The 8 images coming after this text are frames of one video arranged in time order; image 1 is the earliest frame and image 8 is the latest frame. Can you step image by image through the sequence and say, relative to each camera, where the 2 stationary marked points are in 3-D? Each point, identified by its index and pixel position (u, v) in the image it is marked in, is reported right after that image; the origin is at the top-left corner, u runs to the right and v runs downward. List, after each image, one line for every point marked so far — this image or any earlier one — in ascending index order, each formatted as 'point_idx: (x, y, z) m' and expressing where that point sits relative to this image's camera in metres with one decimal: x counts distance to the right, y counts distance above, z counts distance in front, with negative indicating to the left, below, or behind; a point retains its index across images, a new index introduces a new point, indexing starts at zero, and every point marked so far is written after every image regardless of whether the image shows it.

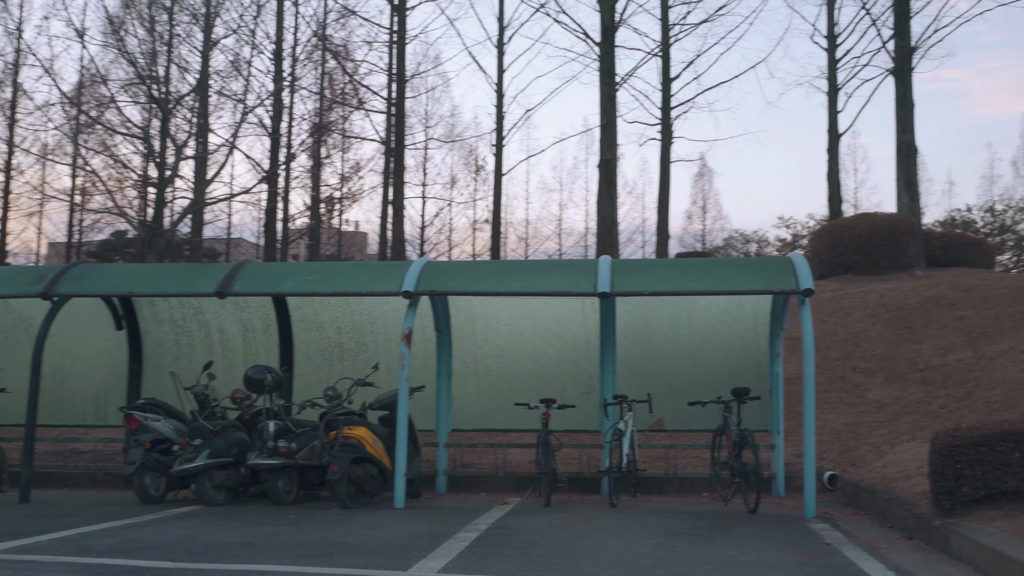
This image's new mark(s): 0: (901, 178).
0: (+7.0, +2.0, +18.7) m
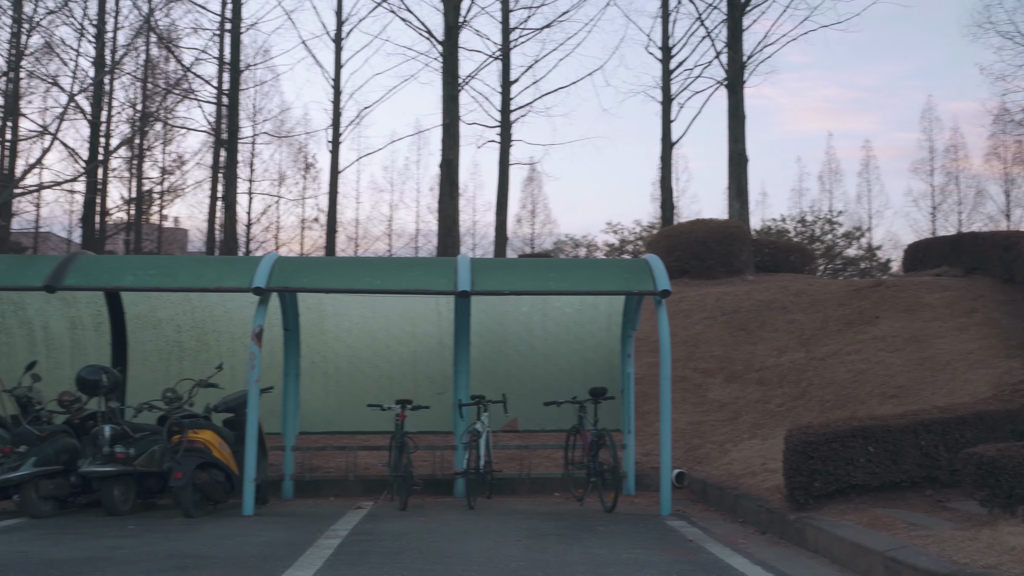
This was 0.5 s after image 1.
0: (+4.1, +1.9, +19.4) m
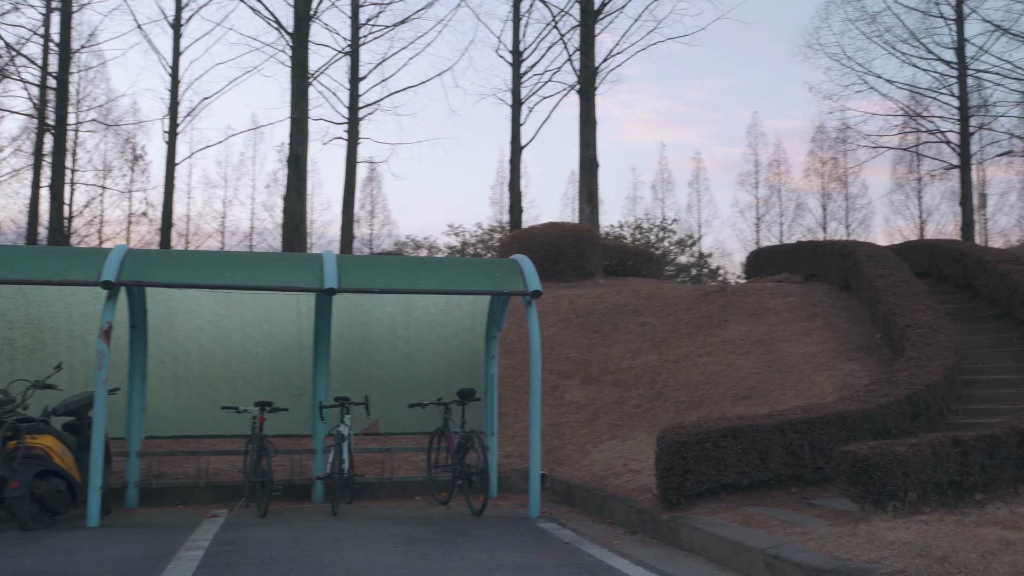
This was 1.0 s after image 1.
0: (+1.4, +1.8, +19.6) m
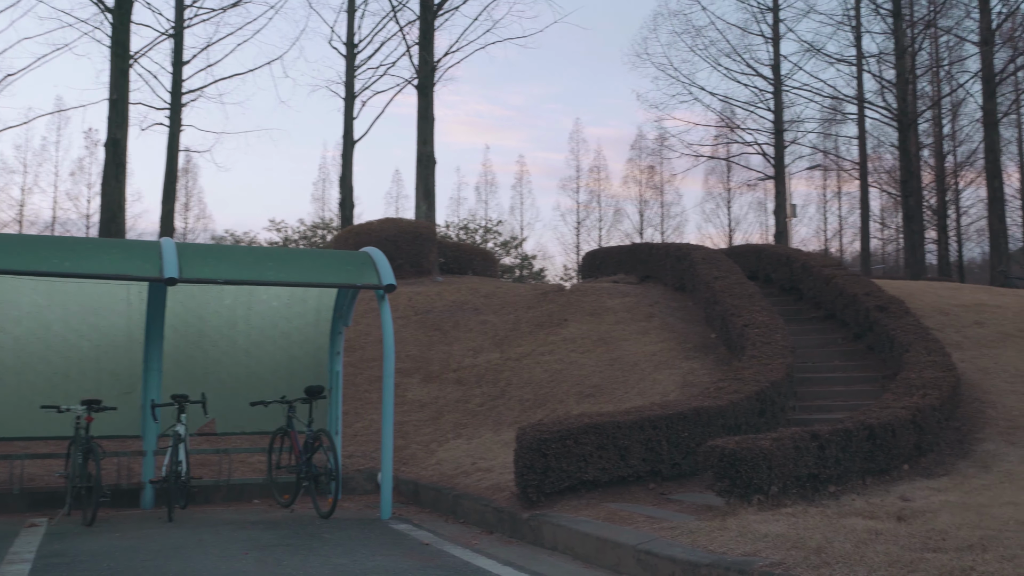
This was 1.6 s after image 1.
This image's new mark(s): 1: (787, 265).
0: (-1.7, +1.9, +19.4) m
1: (+3.8, +0.3, +14.3) m
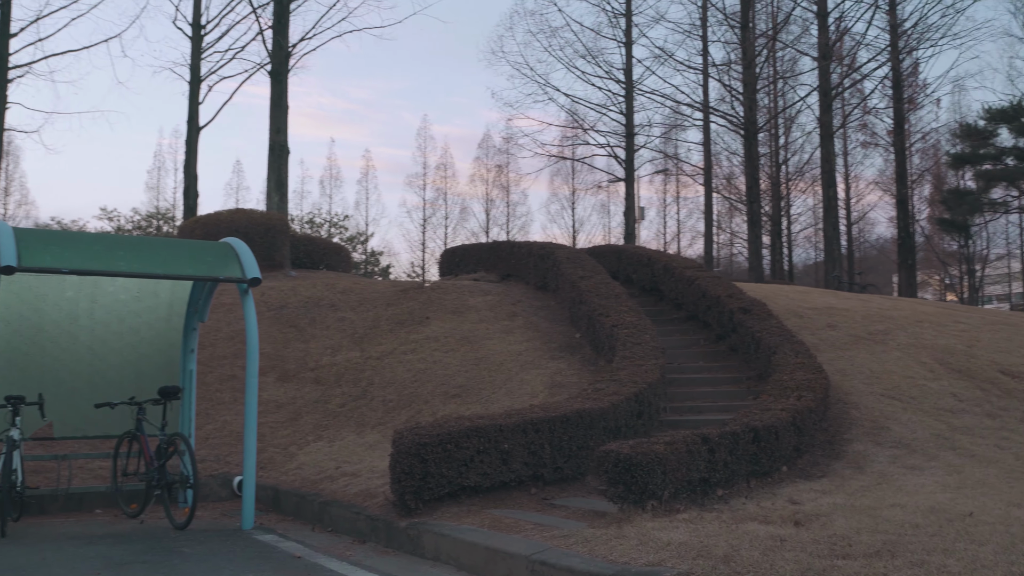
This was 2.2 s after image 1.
0: (-4.3, +2.0, +18.6) m
1: (+1.9, +0.3, +14.4) m
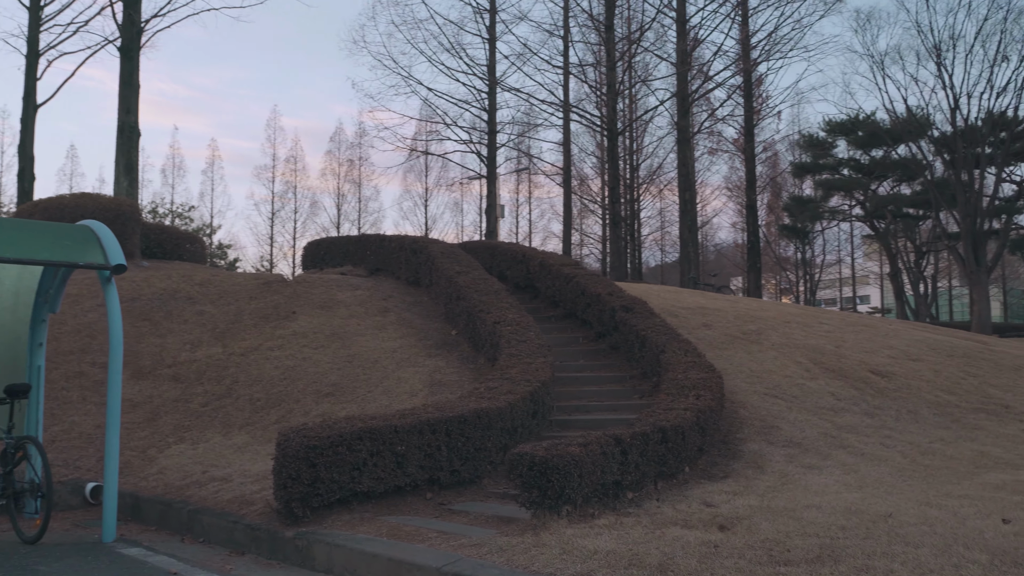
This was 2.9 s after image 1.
0: (-6.6, +2.1, +17.4) m
1: (+0.2, +0.3, +14.2) m
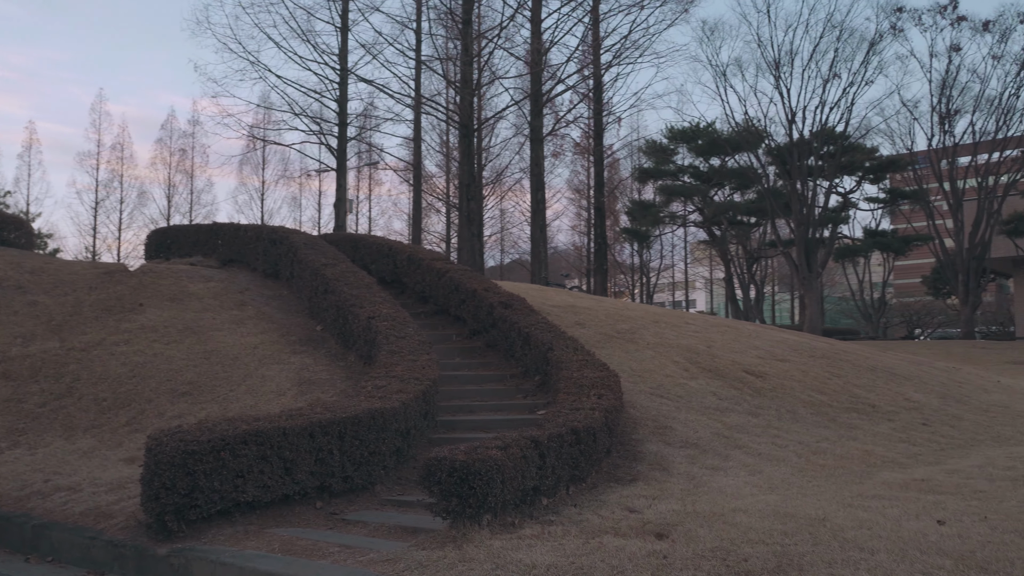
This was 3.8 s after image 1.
0: (-8.7, +2.3, +15.7) m
1: (-1.6, +0.4, +13.6) m
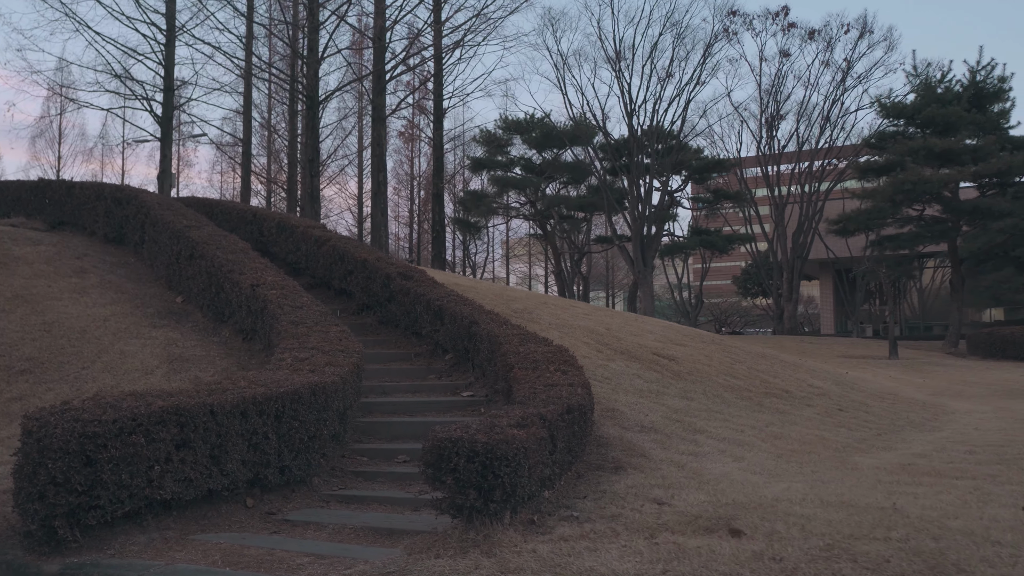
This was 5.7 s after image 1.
0: (-10.3, +2.8, +12.8) m
1: (-3.0, +0.7, +12.0) m
